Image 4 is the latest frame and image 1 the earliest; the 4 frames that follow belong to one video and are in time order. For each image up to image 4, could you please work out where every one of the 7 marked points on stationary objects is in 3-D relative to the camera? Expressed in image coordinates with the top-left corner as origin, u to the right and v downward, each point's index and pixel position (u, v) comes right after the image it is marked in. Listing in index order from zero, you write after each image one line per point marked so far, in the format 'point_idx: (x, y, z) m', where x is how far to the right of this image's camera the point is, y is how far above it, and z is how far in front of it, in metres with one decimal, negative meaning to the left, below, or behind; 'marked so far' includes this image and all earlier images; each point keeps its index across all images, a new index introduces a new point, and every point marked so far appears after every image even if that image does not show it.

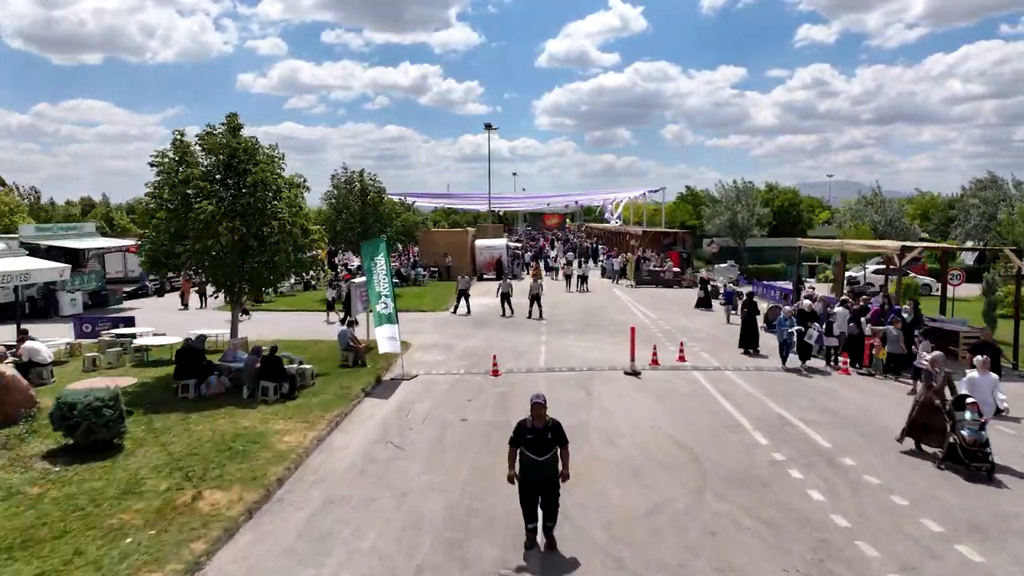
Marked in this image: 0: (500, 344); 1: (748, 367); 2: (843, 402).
0: (-0.4, -1.6, +19.9) m
1: (+5.3, -1.8, +16.1) m
2: (+6.0, -2.1, +12.9) m
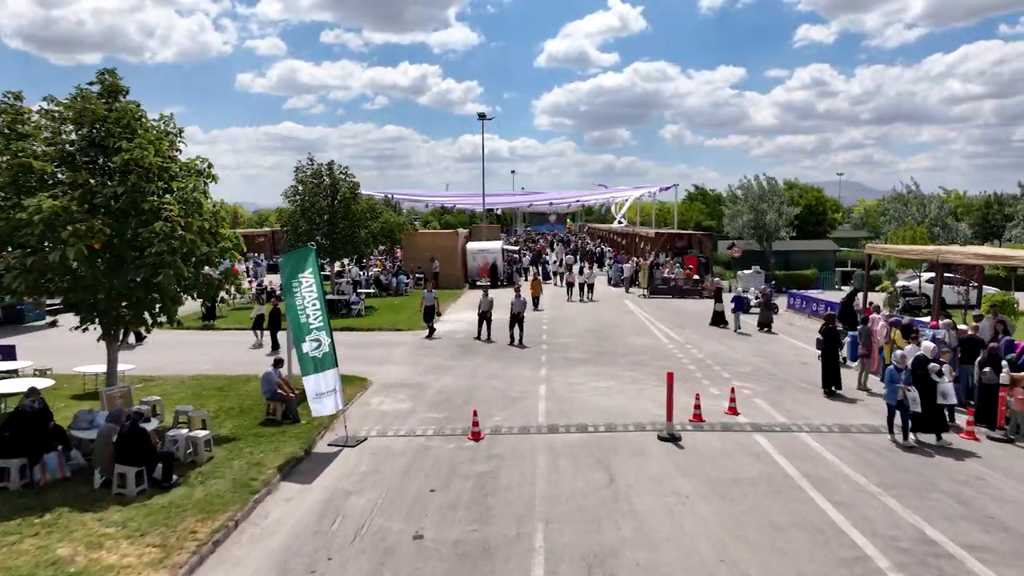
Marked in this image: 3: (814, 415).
0: (-0.6, -2.0, +15.3) m
1: (+5.1, -2.3, +11.5) m
2: (+5.8, -2.5, +8.4) m
3: (+5.2, -2.2, +12.3) m
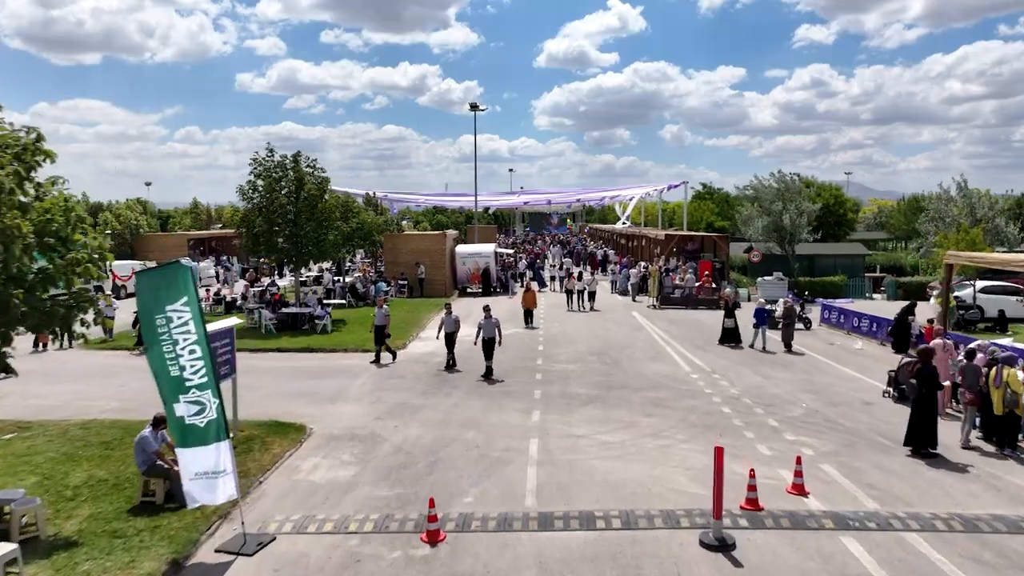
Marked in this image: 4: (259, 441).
0: (-0.9, -2.4, +11.7) m
1: (+4.8, -2.6, +7.9) m
2: (+5.5, -2.9, +4.7) m
3: (+4.9, -2.5, +8.7) m
4: (-3.9, -2.4, +11.2) m
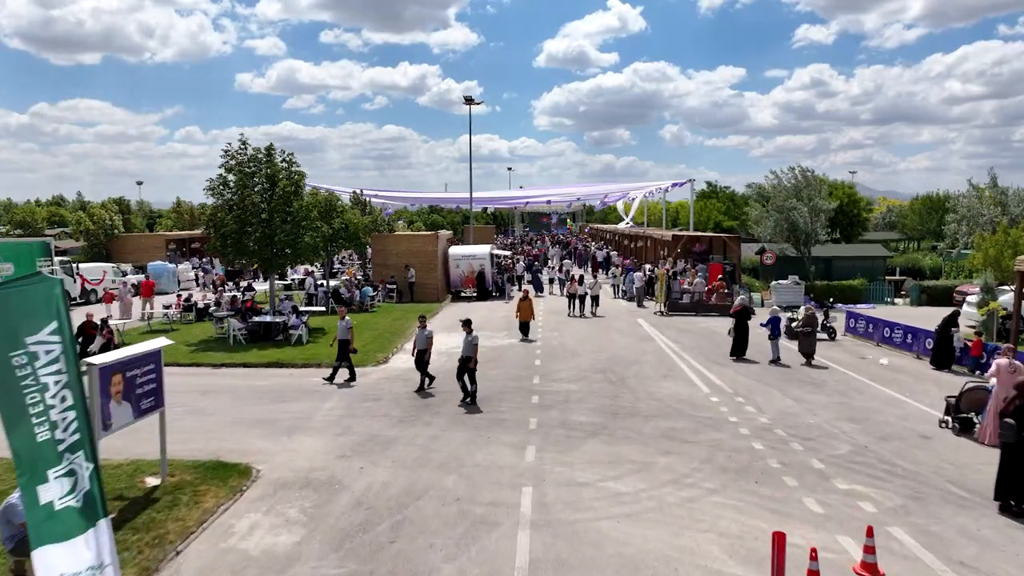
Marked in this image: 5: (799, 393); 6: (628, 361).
0: (-1.0, -2.5, +9.6) m
1: (+4.7, -2.8, +5.8) m
2: (+5.3, -3.0, +2.7) m
3: (+4.7, -2.7, +6.6) m
4: (-4.1, -2.6, +9.1) m
5: (+5.6, -2.0, +13.9) m
6: (+2.8, -1.7, +17.0) m
